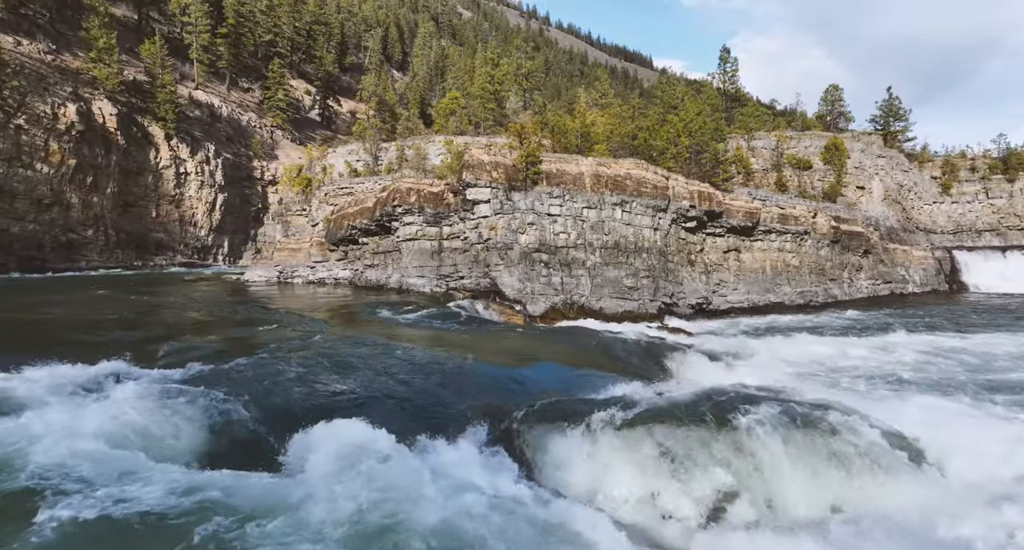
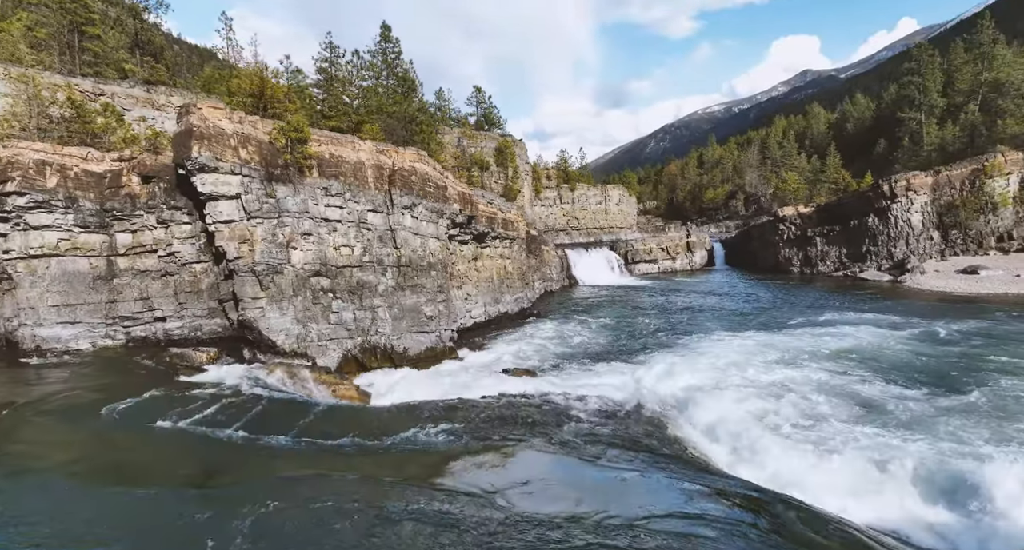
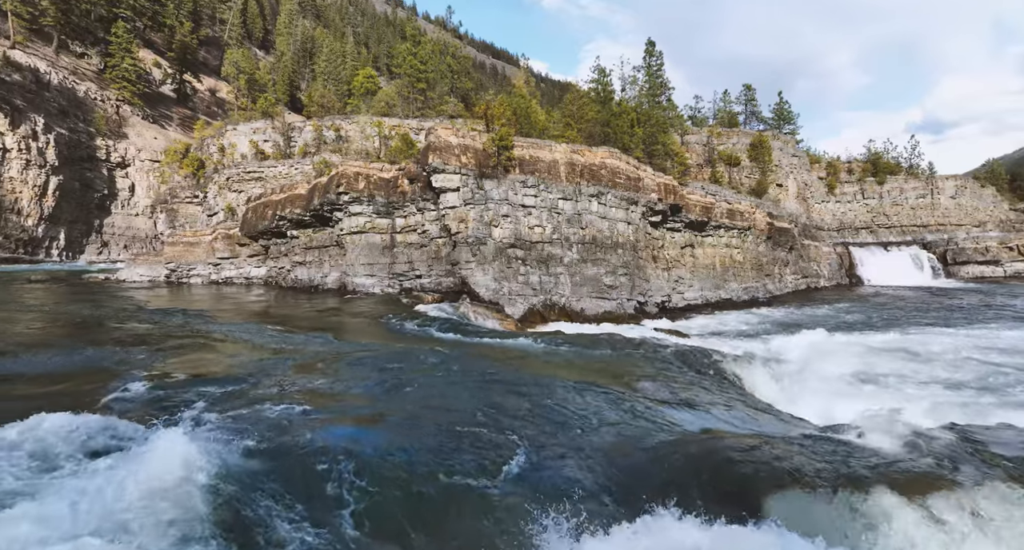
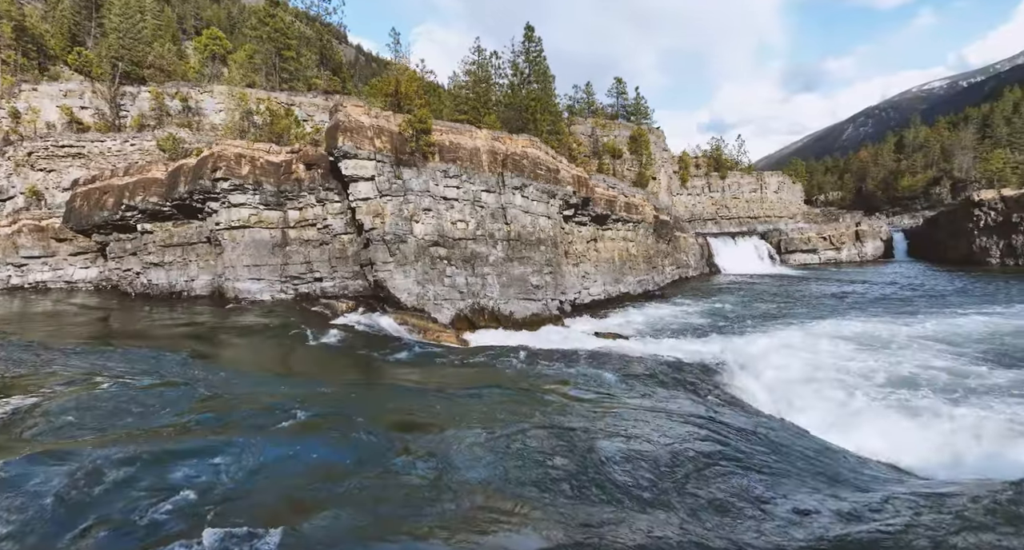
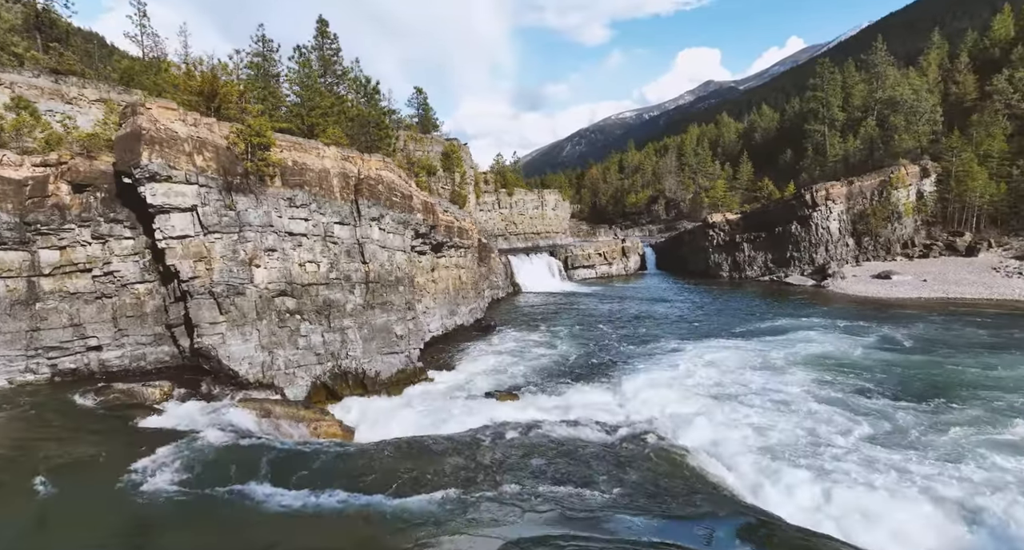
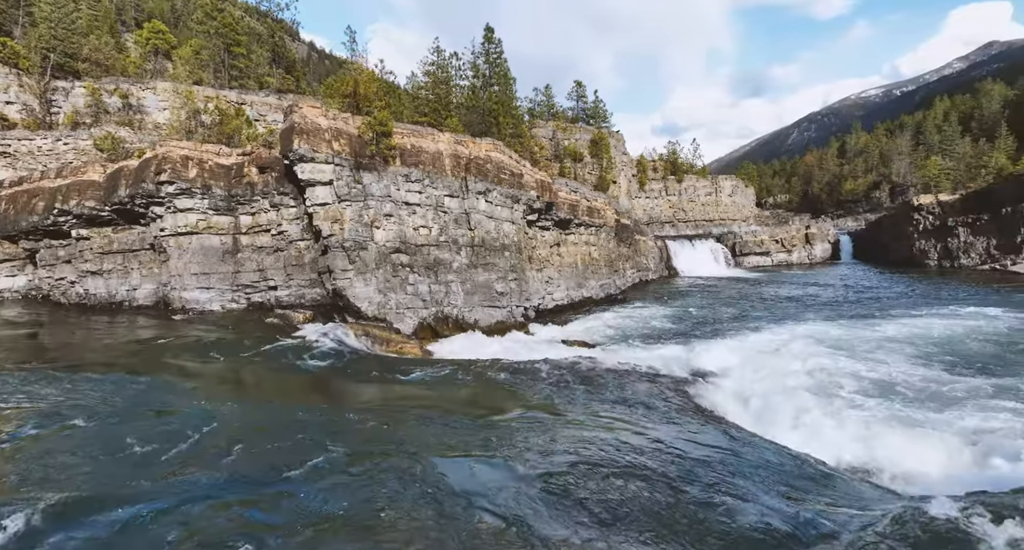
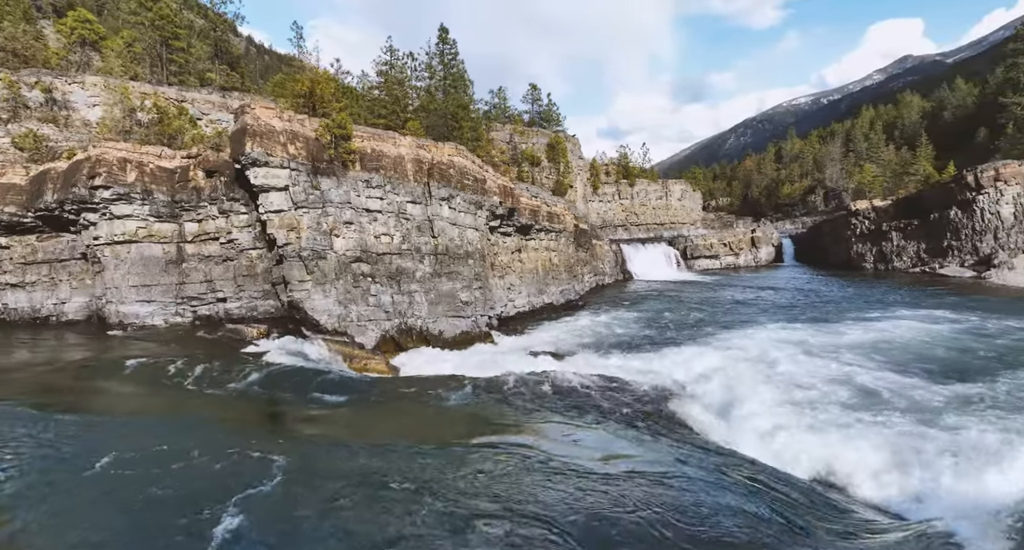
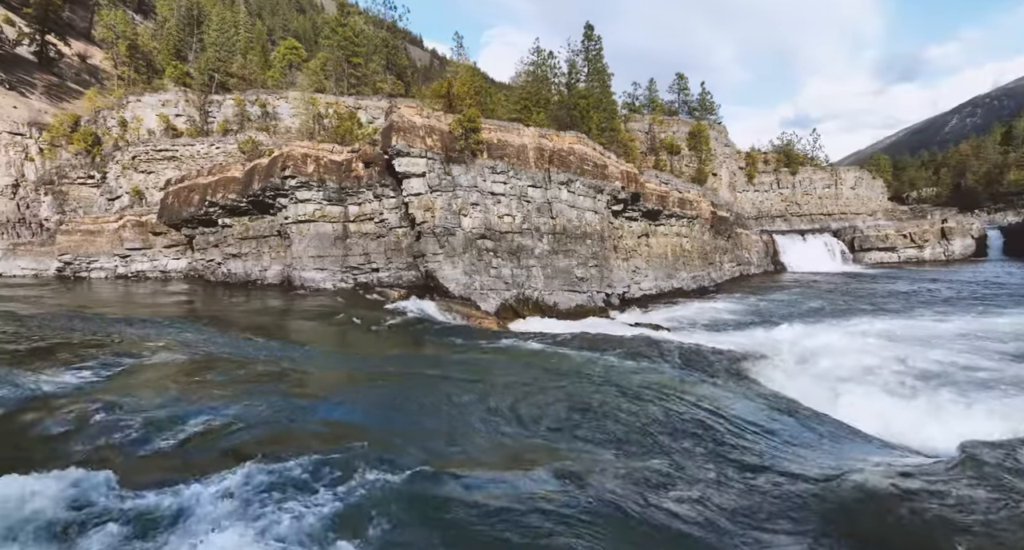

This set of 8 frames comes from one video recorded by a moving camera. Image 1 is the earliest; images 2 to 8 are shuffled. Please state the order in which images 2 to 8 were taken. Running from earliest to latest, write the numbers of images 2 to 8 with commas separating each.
3, 8, 4, 6, 7, 2, 5
